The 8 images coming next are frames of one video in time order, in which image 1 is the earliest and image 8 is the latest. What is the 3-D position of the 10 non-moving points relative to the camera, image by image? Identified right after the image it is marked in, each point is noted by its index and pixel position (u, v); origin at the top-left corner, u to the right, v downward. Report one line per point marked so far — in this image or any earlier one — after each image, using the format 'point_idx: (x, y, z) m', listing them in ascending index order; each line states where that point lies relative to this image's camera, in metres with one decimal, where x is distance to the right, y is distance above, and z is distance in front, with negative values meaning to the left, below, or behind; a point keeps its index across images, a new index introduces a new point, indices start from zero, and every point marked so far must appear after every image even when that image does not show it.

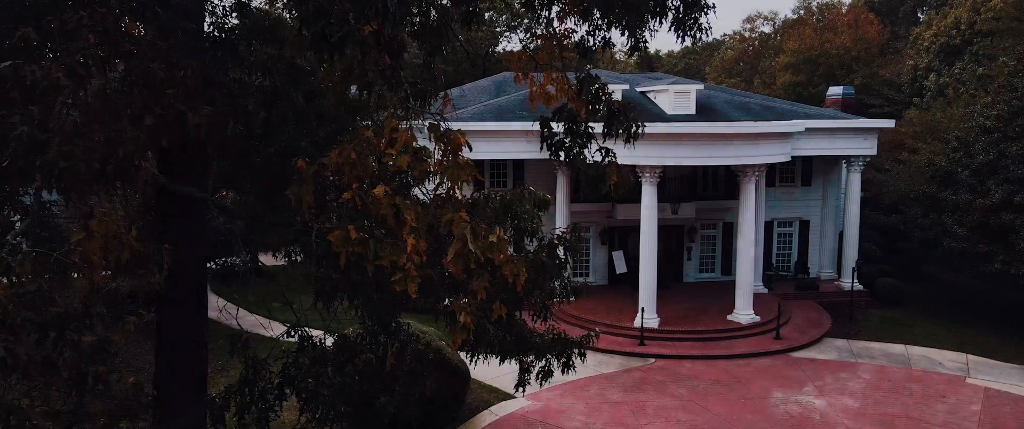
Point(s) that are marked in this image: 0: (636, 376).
0: (+2.9, -3.8, +15.7) m
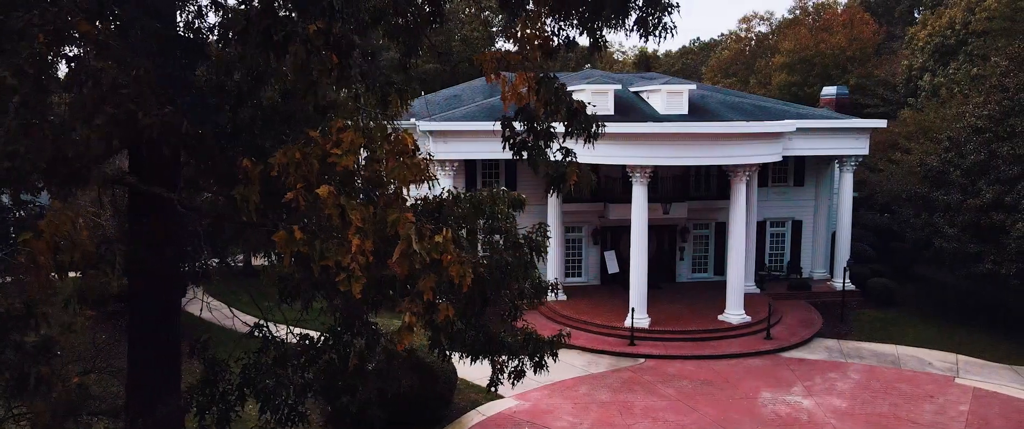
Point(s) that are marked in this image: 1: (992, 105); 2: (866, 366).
0: (+2.6, -3.8, +15.7) m
1: (+13.9, +3.2, +19.4) m
2: (+8.6, -3.7, +16.4) m
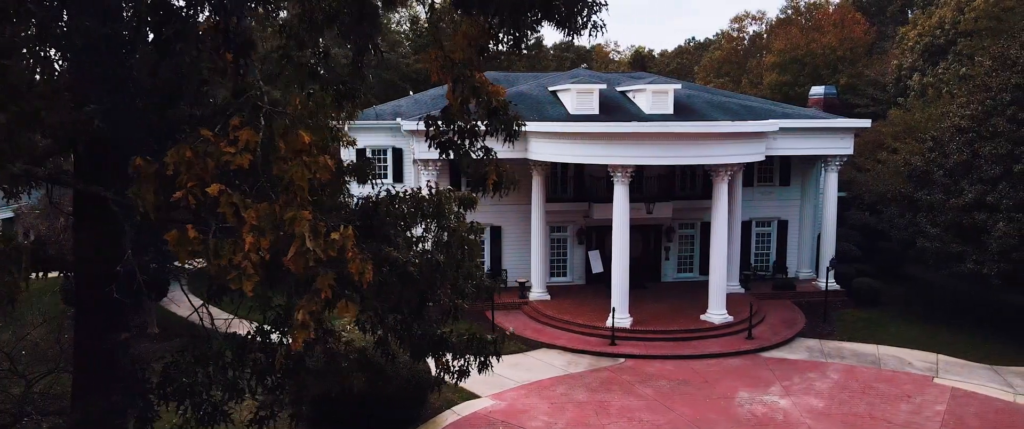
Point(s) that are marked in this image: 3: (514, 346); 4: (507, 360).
0: (+2.1, -3.8, +15.7) m
1: (+13.4, +3.2, +19.4) m
2: (+8.1, -3.7, +16.4) m
3: (+0.1, -3.5, +17.7) m
4: (-0.1, -3.6, +16.7) m
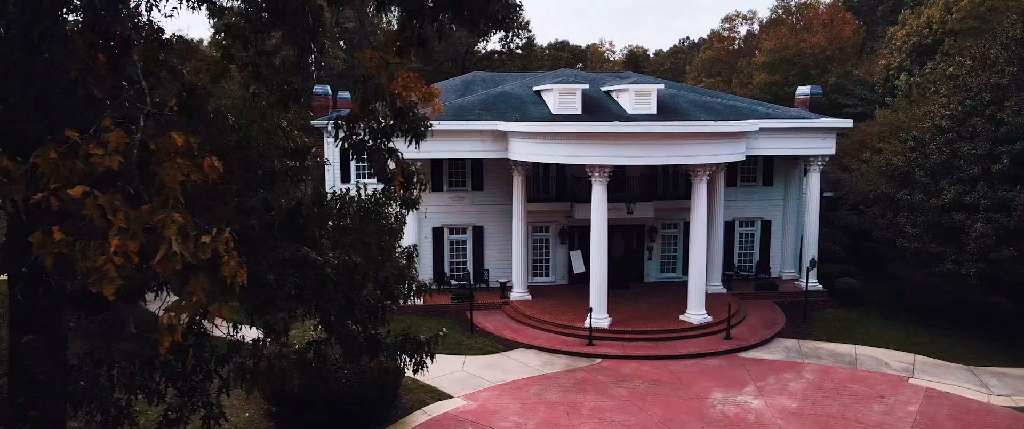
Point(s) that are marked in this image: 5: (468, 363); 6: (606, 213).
0: (+1.5, -3.8, +15.6) m
1: (+12.8, +3.2, +19.4) m
2: (+7.5, -3.7, +16.4) m
3: (-0.5, -3.5, +17.7) m
4: (-0.7, -3.6, +16.6) m
5: (-1.1, -3.6, +16.4) m
6: (+2.5, 0.0, +18.0) m
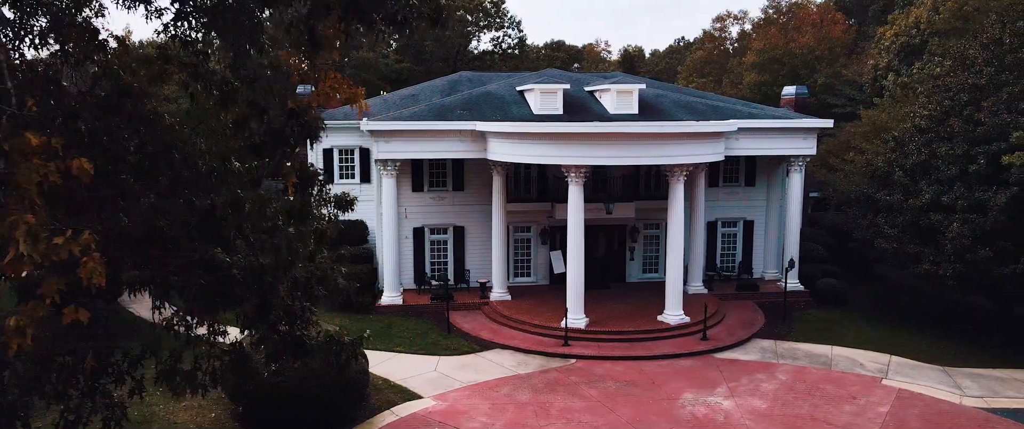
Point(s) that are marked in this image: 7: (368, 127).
0: (+0.9, -3.8, +15.6) m
1: (+12.1, +3.2, +19.4) m
2: (+6.9, -3.7, +16.4) m
3: (-1.2, -3.5, +17.7) m
4: (-1.3, -3.6, +16.6) m
5: (-1.7, -3.6, +16.3) m
6: (+1.9, 0.0, +18.0) m
7: (-4.3, +2.6, +20.0) m
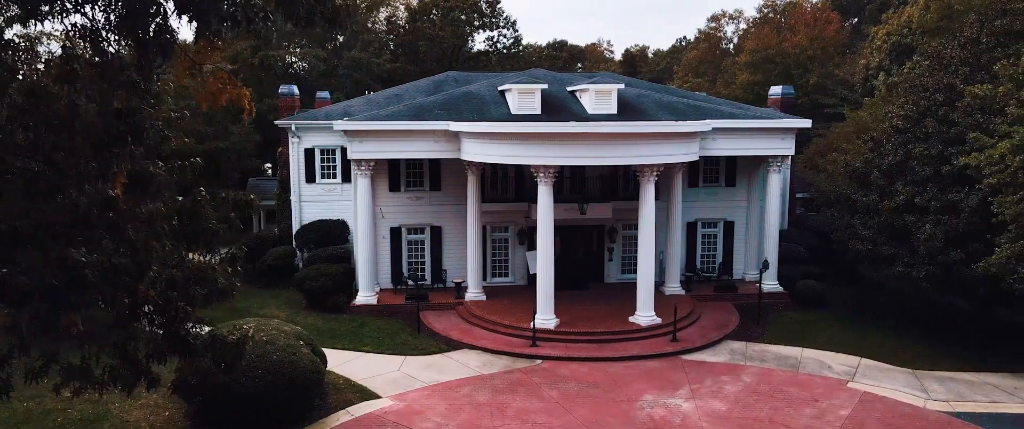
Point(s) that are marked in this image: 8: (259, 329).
0: (0.0, -3.8, +15.6) m
1: (+11.3, +3.1, +19.2) m
2: (+6.1, -3.7, +16.2) m
3: (-2.0, -3.5, +17.7) m
4: (-2.2, -3.6, +16.6) m
5: (-2.6, -3.6, +16.3) m
6: (+1.1, 0.0, +18.0) m
7: (-5.1, +2.6, +20.0) m
8: (-5.1, -2.3, +13.4) m
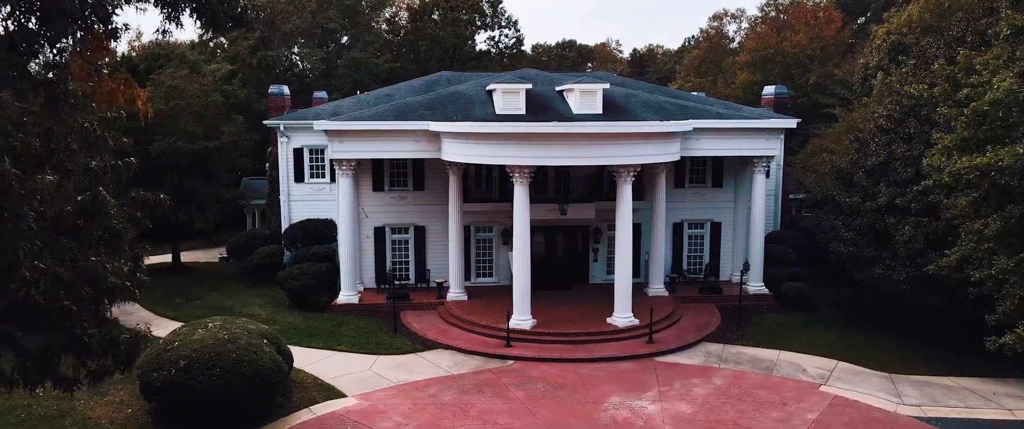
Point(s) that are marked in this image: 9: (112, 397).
0: (-0.7, -3.8, +15.6) m
1: (+10.7, +3.1, +18.9) m
2: (+5.4, -3.8, +16.1) m
3: (-2.7, -3.5, +17.7) m
4: (-2.9, -3.6, +16.7) m
5: (-3.3, -3.6, +16.4) m
6: (+0.4, 0.0, +17.9) m
7: (-5.7, +2.6, +20.1) m
8: (-5.8, -2.3, +13.5) m
9: (-8.0, -3.7, +13.5) m
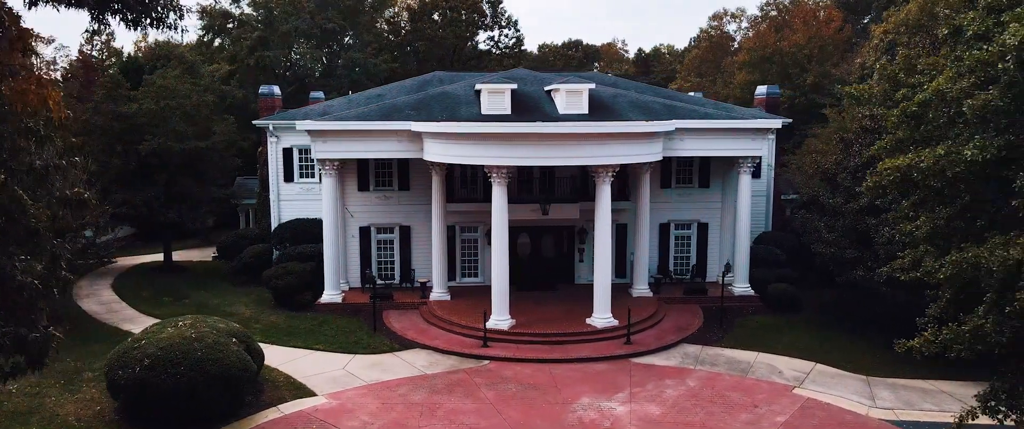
0: (-1.3, -3.8, +15.6) m
1: (+10.2, +3.0, +18.7) m
2: (+4.7, -3.8, +16.0) m
3: (-3.2, -3.5, +17.7) m
4: (-3.5, -3.6, +16.7) m
5: (-3.9, -3.6, +16.5) m
6: (-0.2, 0.0, +17.9) m
7: (-6.2, +2.6, +20.2) m
8: (-6.5, -2.2, +13.6) m
9: (-8.7, -3.6, +13.6) m
